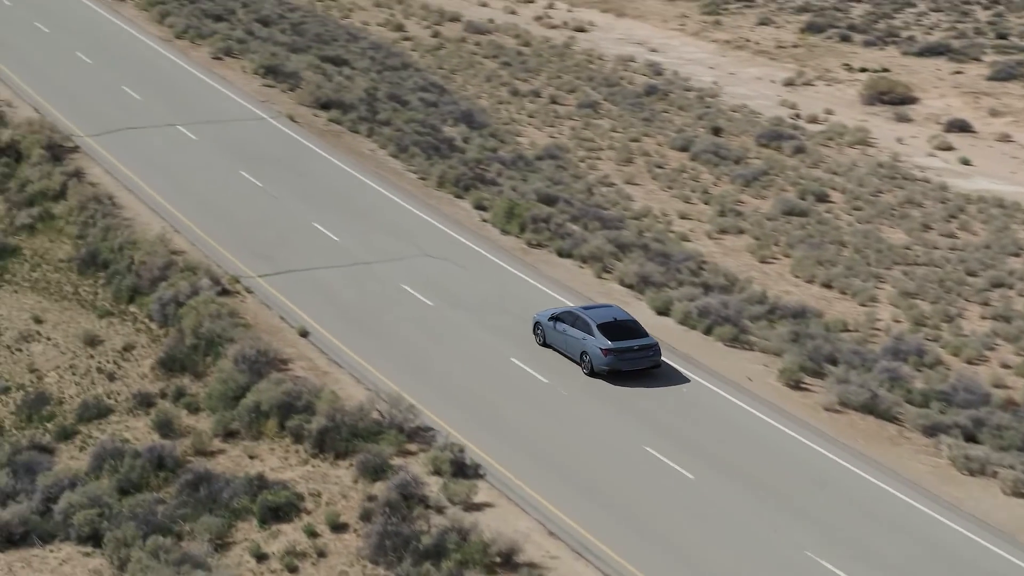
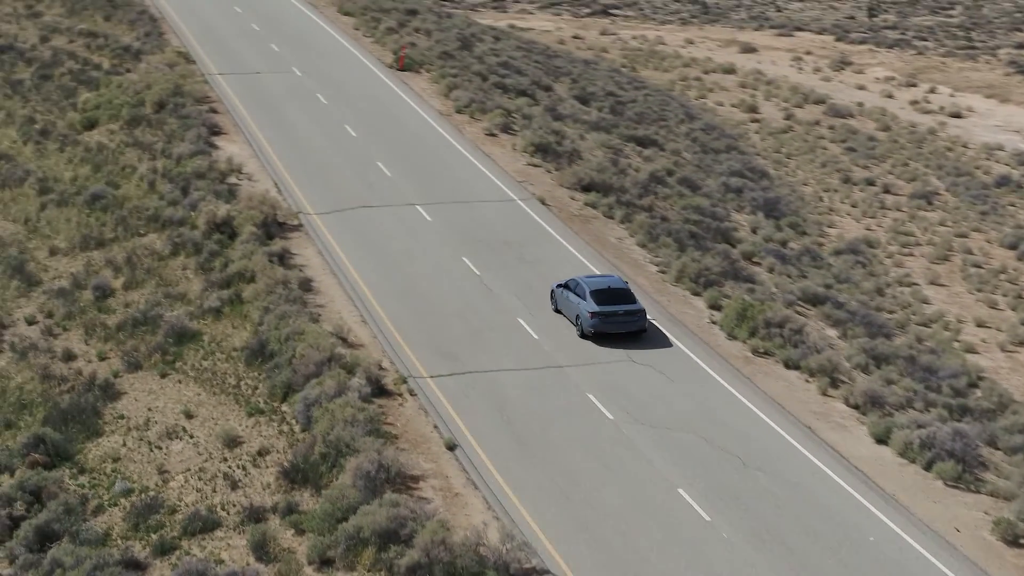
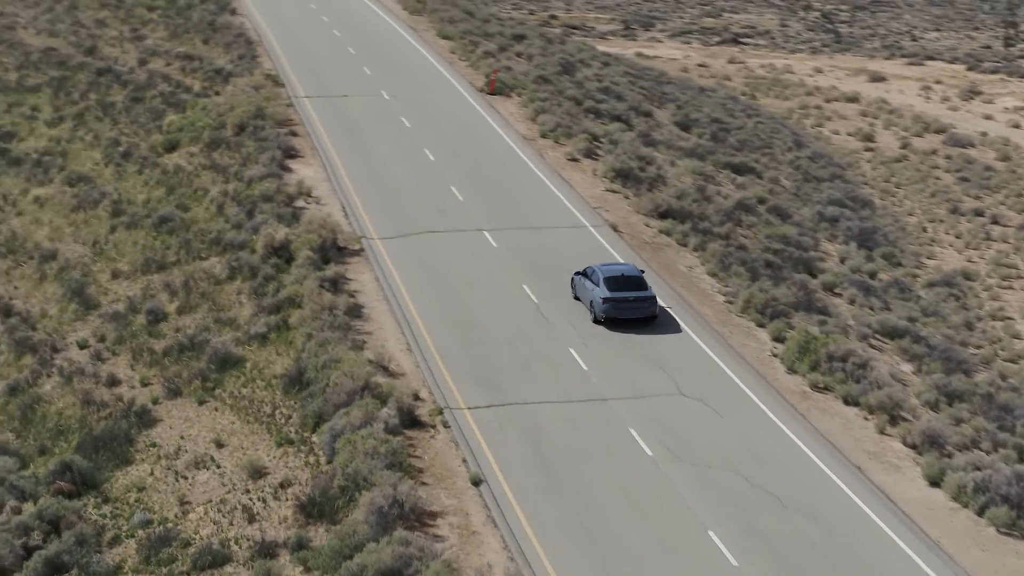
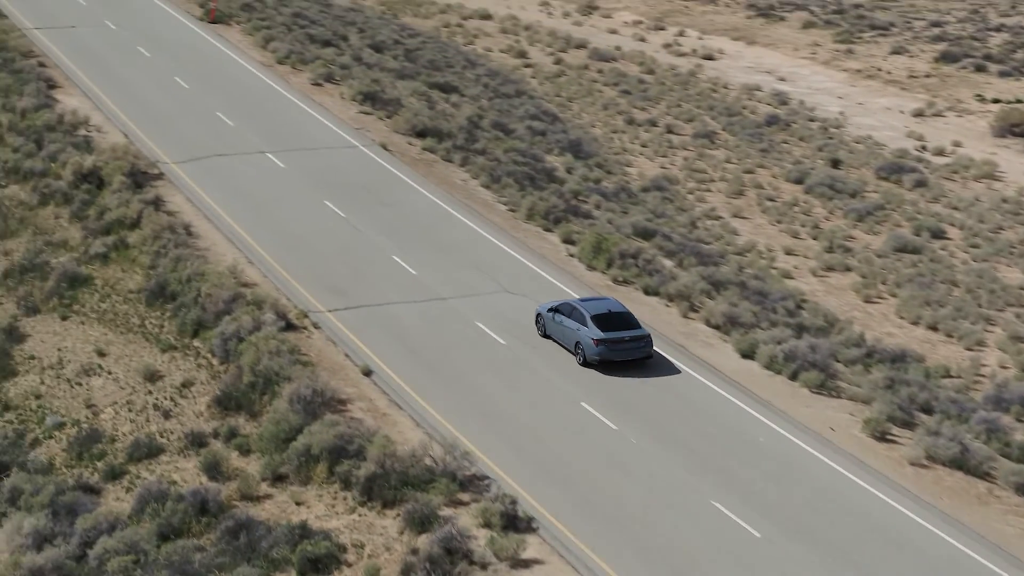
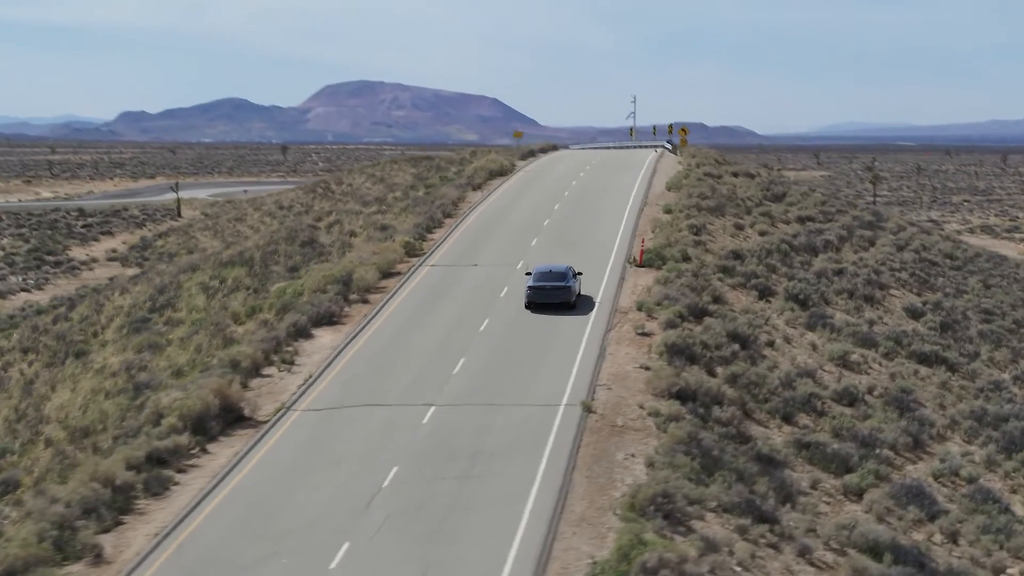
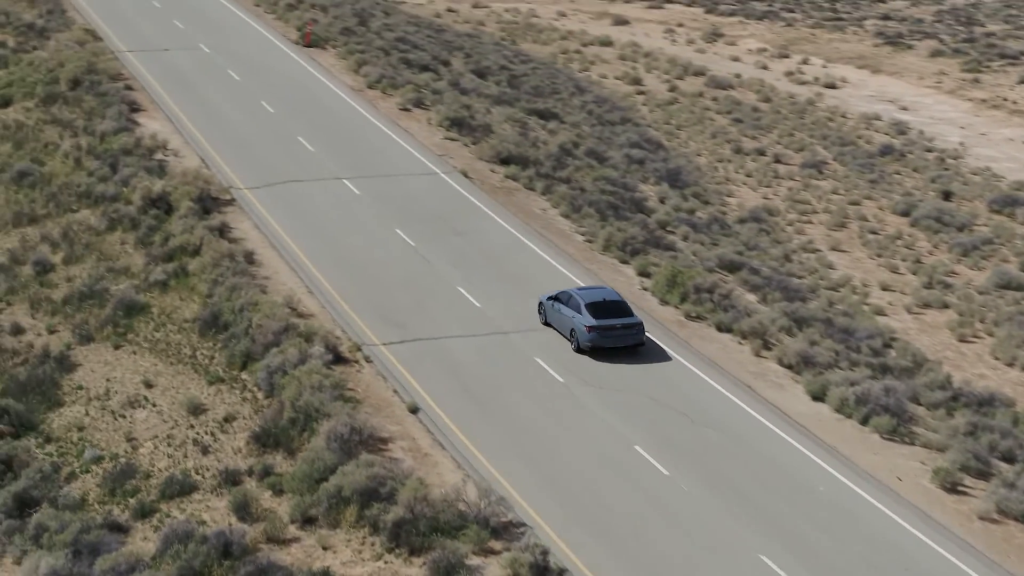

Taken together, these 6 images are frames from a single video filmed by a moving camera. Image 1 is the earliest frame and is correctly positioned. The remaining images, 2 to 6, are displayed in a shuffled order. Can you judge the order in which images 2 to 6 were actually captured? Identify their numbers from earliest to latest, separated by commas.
4, 6, 2, 3, 5
